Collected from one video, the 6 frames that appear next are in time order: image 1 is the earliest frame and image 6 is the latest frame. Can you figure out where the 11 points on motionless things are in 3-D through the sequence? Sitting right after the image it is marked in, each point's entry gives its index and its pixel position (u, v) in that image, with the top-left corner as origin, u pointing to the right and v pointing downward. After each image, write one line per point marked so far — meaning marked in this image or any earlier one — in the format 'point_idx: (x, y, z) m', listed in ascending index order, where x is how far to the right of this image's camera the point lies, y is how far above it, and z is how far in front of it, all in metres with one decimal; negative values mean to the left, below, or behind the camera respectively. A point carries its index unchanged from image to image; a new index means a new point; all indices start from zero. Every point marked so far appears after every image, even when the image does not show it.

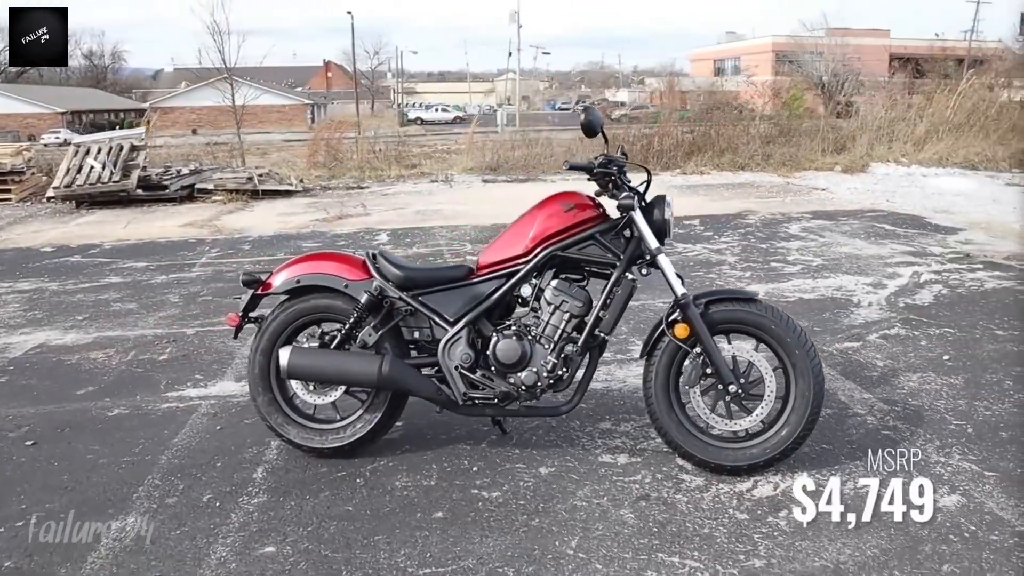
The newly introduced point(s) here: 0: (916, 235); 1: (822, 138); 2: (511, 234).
0: (+3.5, +0.5, +8.0) m
1: (+4.3, +2.1, +12.6) m
2: (0.0, +0.2, +3.7) m
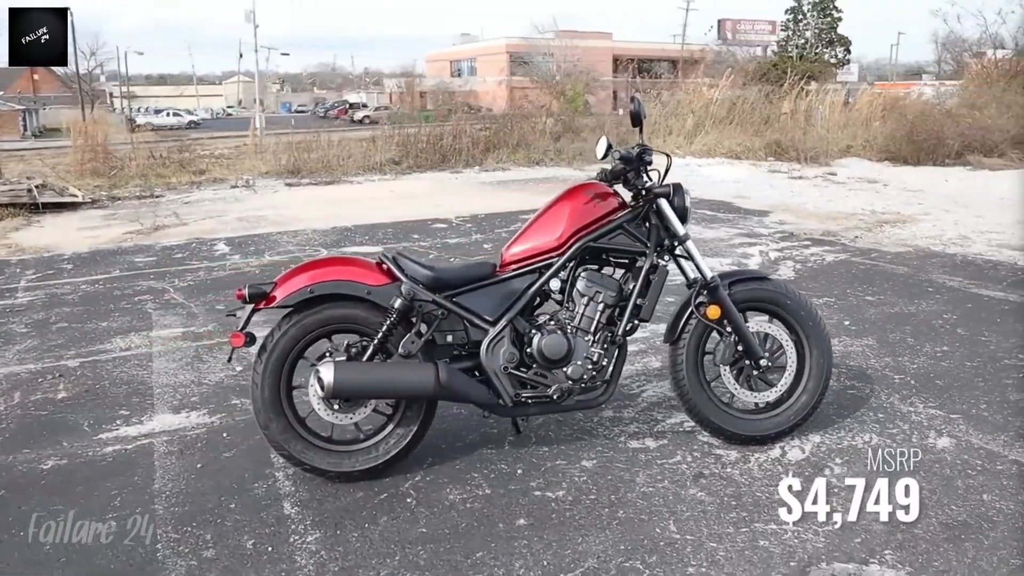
0: (+2.1, +0.7, +8.8) m
1: (+1.4, +2.3, +13.4) m
2: (+0.1, +0.2, +3.6) m
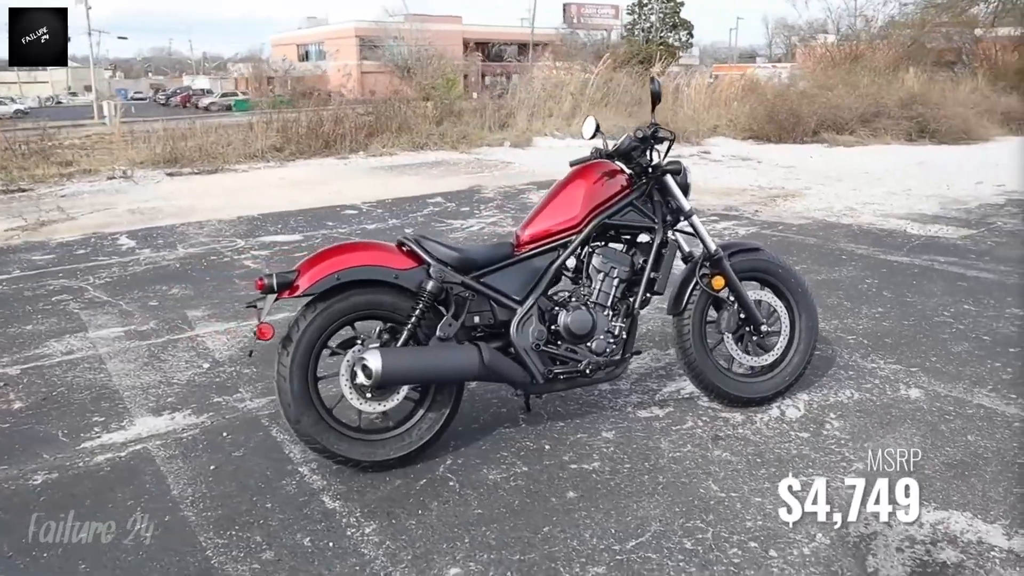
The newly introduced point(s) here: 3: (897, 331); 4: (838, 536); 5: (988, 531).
0: (+1.2, +0.9, +9.1) m
1: (-0.4, +2.6, +13.5) m
2: (+0.2, +0.3, +3.7) m
3: (+2.1, -0.2, +5.0) m
4: (+1.1, -0.8, +3.0) m
5: (+1.6, -0.8, +3.0) m
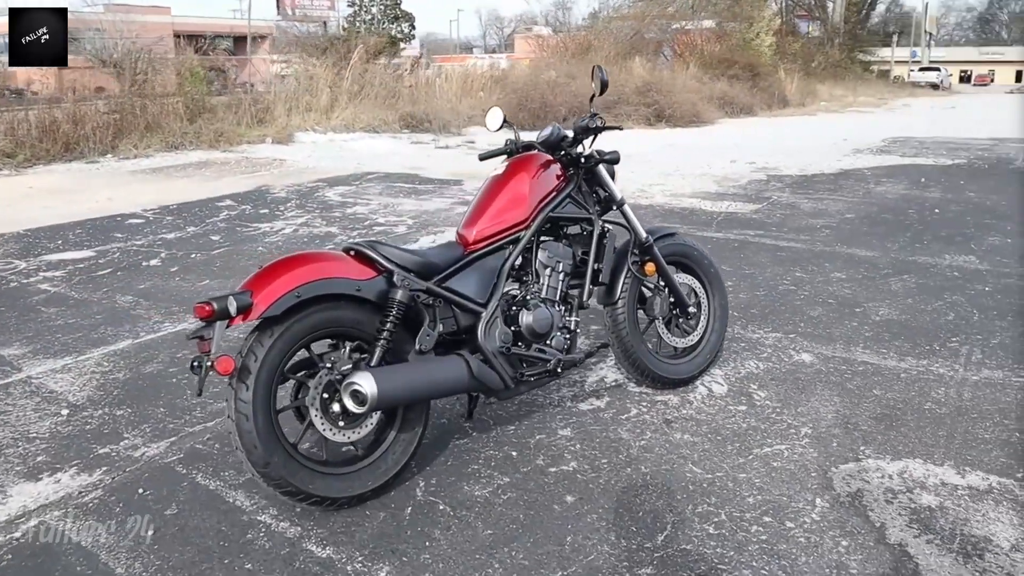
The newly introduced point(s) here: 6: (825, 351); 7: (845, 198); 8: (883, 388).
0: (-0.7, +1.0, +9.0) m
1: (-3.8, +2.5, +12.7) m
2: (-0.1, +0.3, +3.5) m
3: (+1.4, -0.1, +5.3) m
4: (+1.1, -0.7, +3.2) m
5: (+1.6, -0.7, +3.3) m
6: (+1.6, -0.3, +4.6) m
7: (+3.1, +0.8, +8.4) m
8: (+1.7, -0.5, +4.1) m
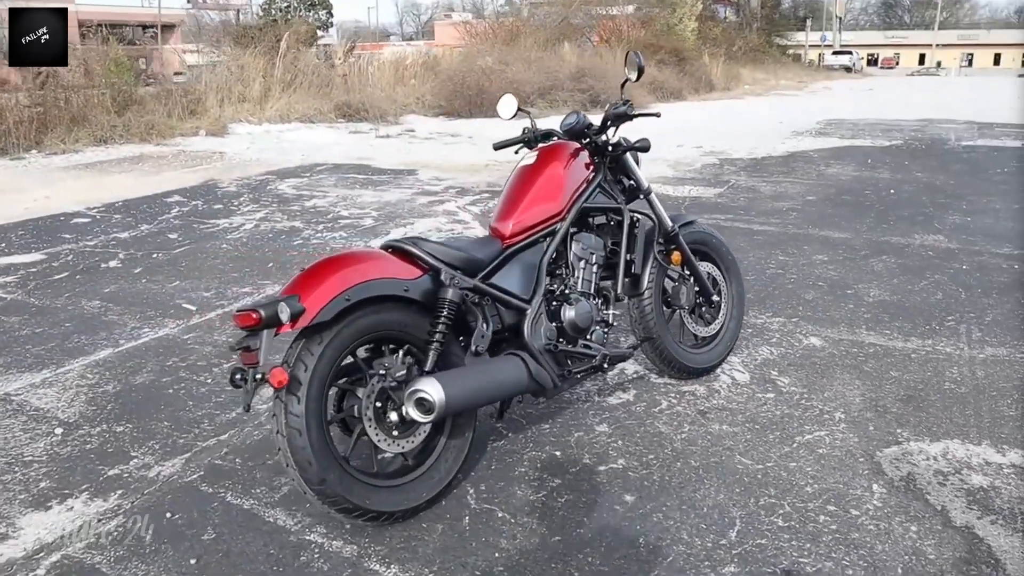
0: (-1.1, +1.0, +8.7) m
1: (-4.5, +2.5, +12.1) m
2: (+0.1, +0.3, +3.3) m
3: (+1.4, 0.0, +5.3) m
4: (+1.3, -0.7, +3.2) m
5: (+1.7, -0.6, +3.4) m
6: (+1.6, -0.2, +4.6) m
7: (+2.7, +1.0, +8.5) m
8: (+1.7, -0.4, +4.1) m
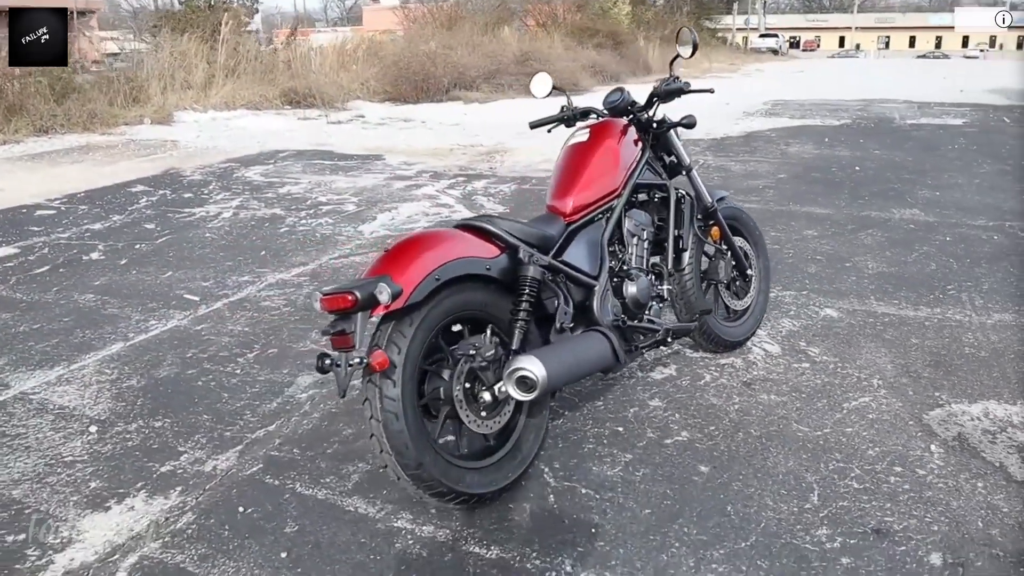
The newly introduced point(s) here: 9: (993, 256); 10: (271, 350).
0: (-1.4, +1.2, +8.6) m
1: (-5.1, +2.5, +11.6) m
2: (+0.3, +0.4, +3.3) m
3: (+1.4, +0.2, +5.4) m
4: (+1.6, -0.6, +3.3) m
5: (+2.0, -0.5, +3.5) m
6: (+1.7, -0.1, +4.7) m
7: (+2.4, +1.2, +8.7) m
8: (+1.9, -0.2, +4.3) m
9: (+2.9, +0.2, +5.5) m
10: (-1.1, -0.3, +4.2) m
